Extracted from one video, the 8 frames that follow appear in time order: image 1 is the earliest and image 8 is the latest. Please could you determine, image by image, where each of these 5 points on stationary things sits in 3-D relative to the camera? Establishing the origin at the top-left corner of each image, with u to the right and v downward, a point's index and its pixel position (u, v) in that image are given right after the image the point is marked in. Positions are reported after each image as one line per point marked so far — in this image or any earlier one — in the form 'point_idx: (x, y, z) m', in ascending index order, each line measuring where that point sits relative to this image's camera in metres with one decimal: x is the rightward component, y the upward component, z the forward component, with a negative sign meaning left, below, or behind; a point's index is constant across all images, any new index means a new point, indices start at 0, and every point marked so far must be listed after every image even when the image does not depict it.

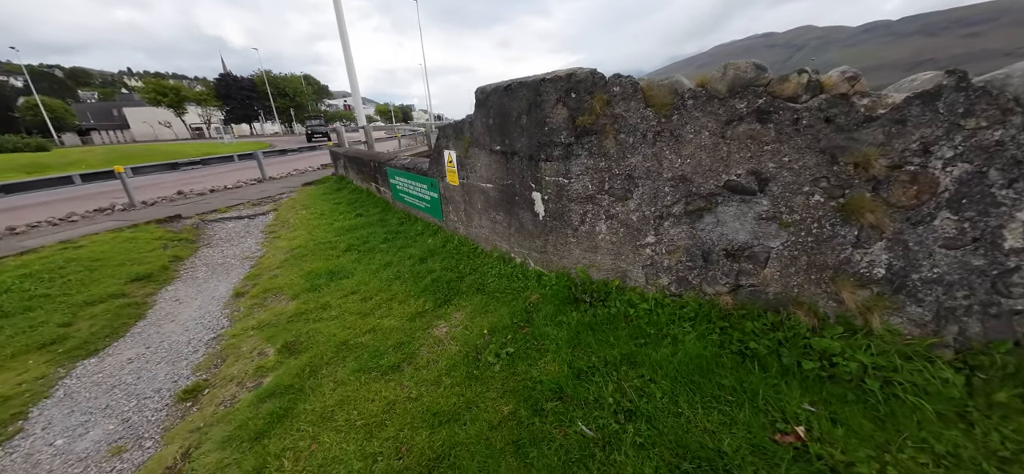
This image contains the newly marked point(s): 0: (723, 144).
0: (+1.4, +0.6, +2.3) m
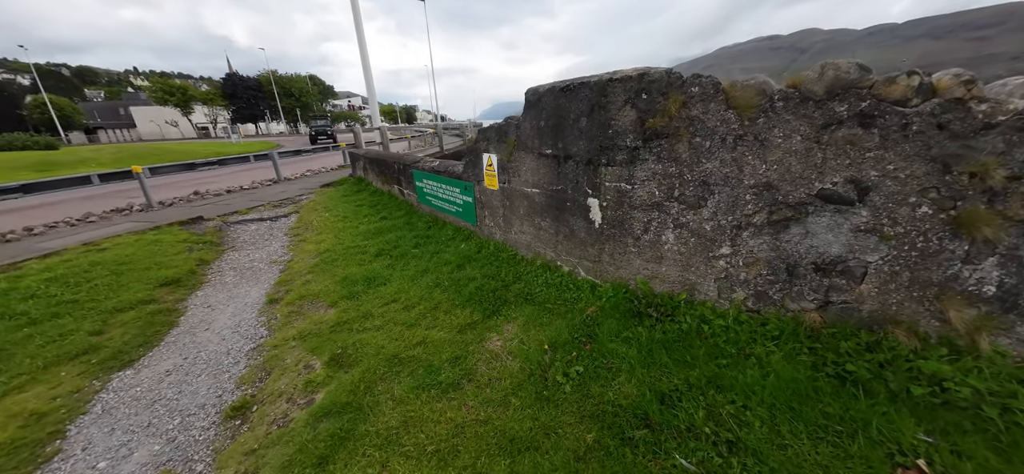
0: (+1.9, +0.5, +2.2) m
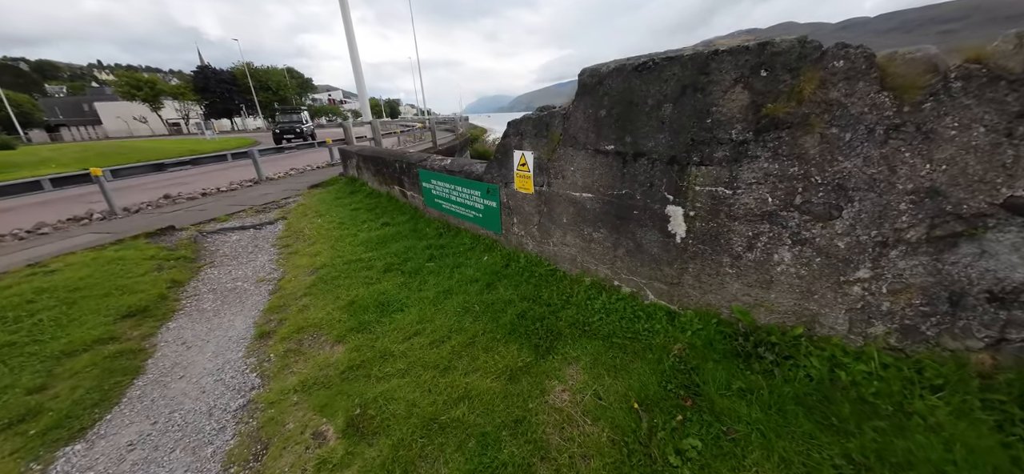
0: (+2.4, +0.4, +1.6) m
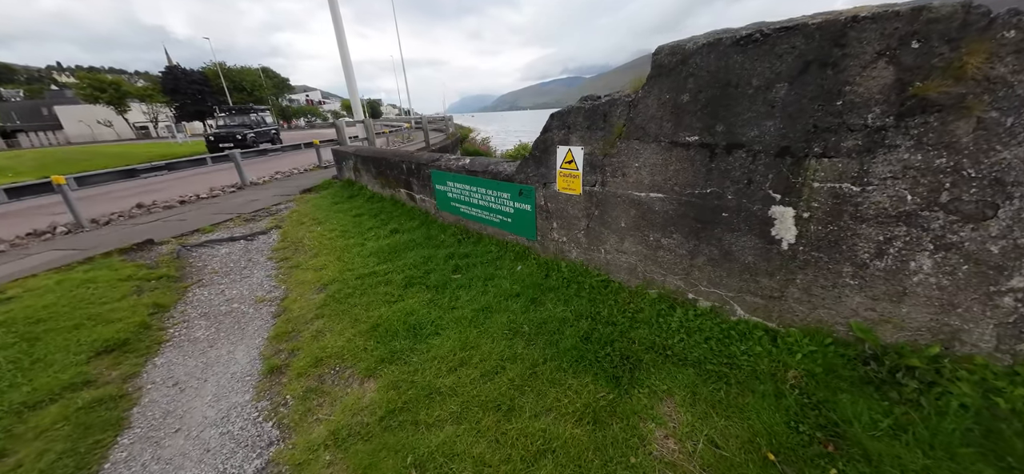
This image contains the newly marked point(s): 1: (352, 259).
0: (+2.8, +0.4, +1.3) m
1: (-1.9, -0.3, +4.1) m
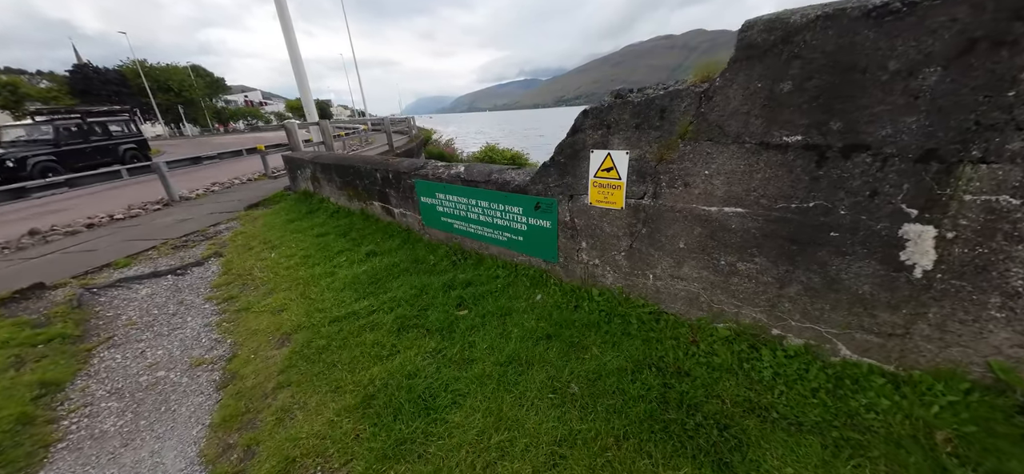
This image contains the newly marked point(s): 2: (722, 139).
0: (+3.1, +0.4, +1.0) m
1: (-1.8, -0.5, +3.3) m
2: (+1.1, +0.5, +1.8) m
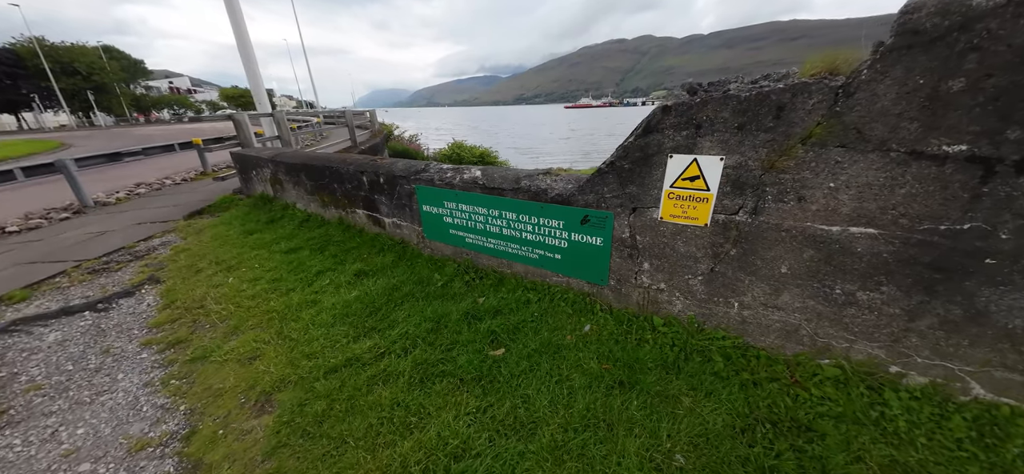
0: (+3.6, +0.3, +0.9) m
1: (-1.6, -0.7, +2.6) m
2: (+1.5, +0.4, +1.5) m
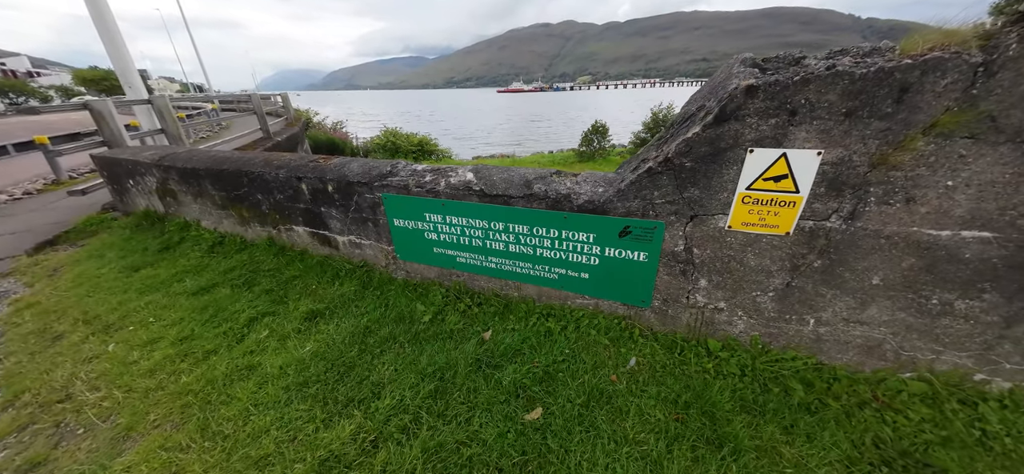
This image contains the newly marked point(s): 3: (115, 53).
0: (+3.8, +0.4, +1.1) m
1: (-1.4, -0.9, +1.8) m
2: (+1.7, +0.4, +1.2) m
3: (-6.5, +3.1, +5.5) m
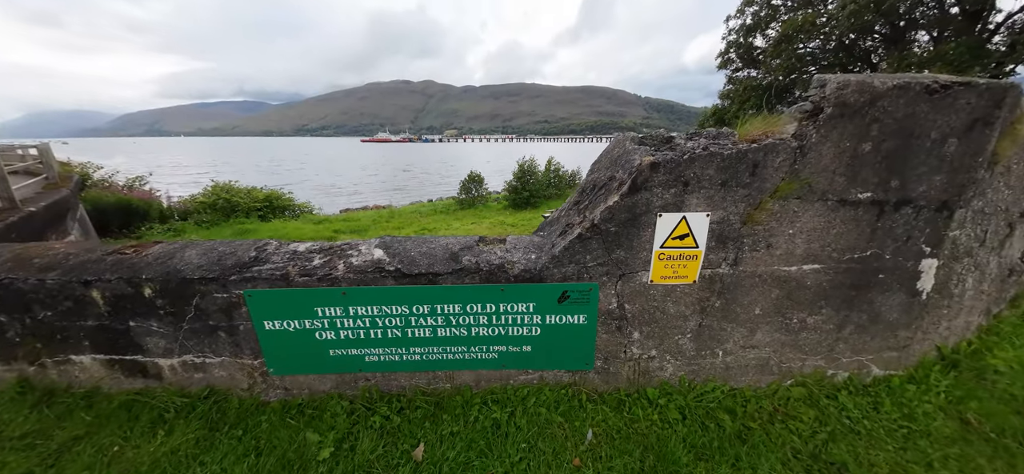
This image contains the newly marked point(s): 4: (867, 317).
0: (+3.5, +0.5, +2.3) m
1: (-1.5, -1.5, +1.0) m
2: (+1.4, +0.2, +1.6) m
3: (-8.1, +1.5, +3.0) m
4: (+2.0, -0.4, +1.9) m
